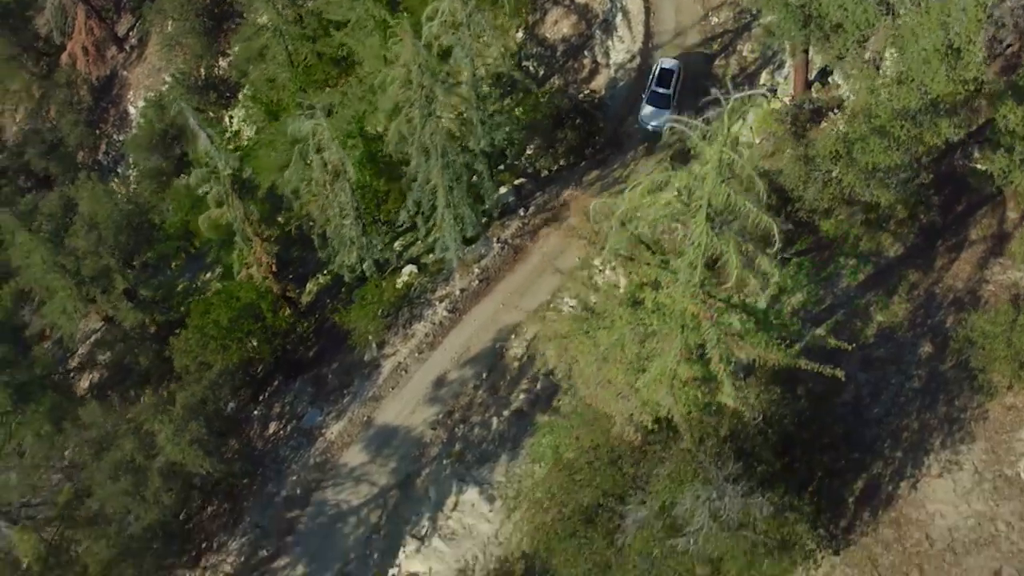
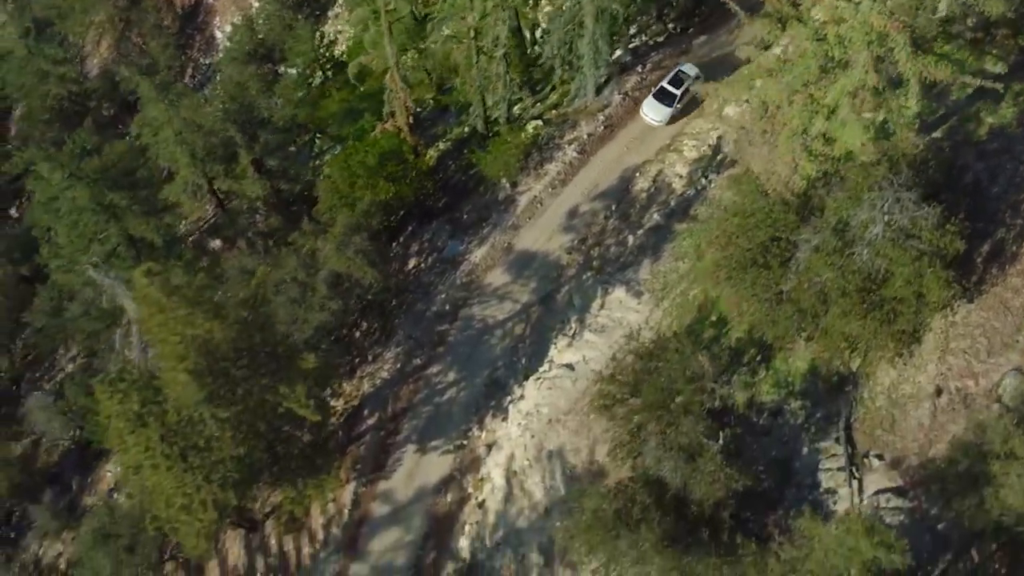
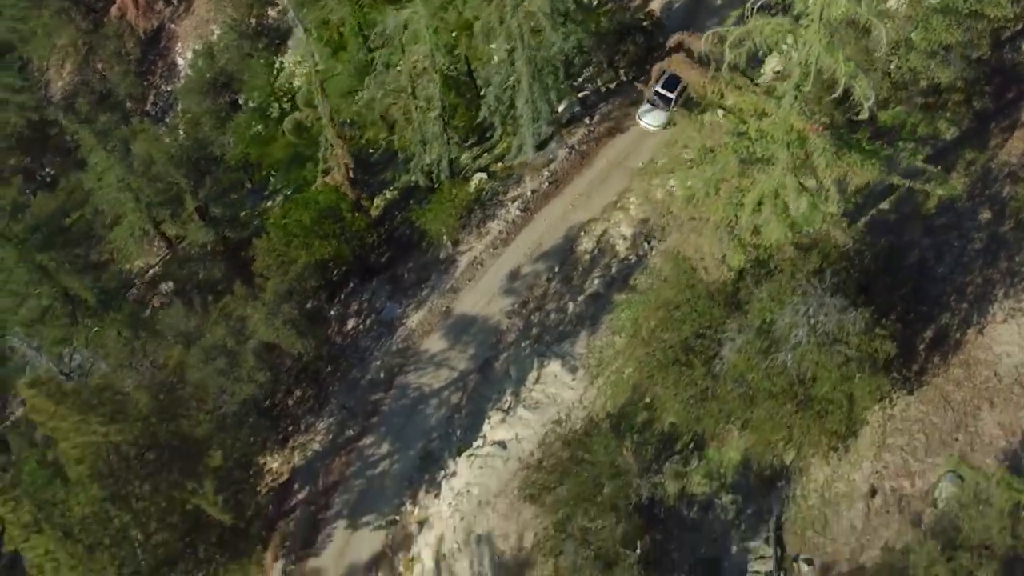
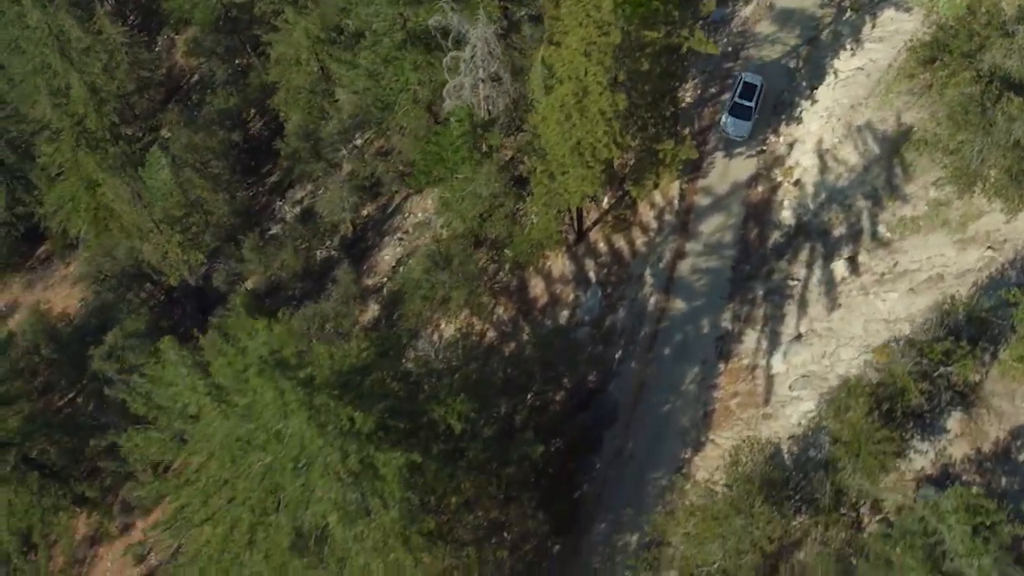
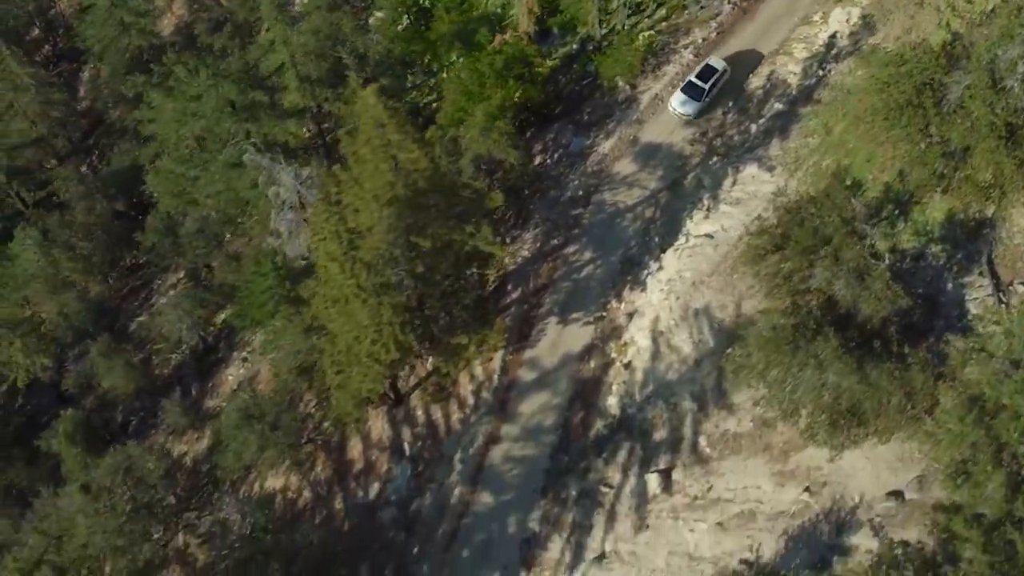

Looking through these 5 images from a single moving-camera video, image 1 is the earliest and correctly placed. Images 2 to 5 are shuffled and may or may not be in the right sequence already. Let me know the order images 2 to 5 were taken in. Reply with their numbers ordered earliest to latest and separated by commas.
3, 2, 5, 4
